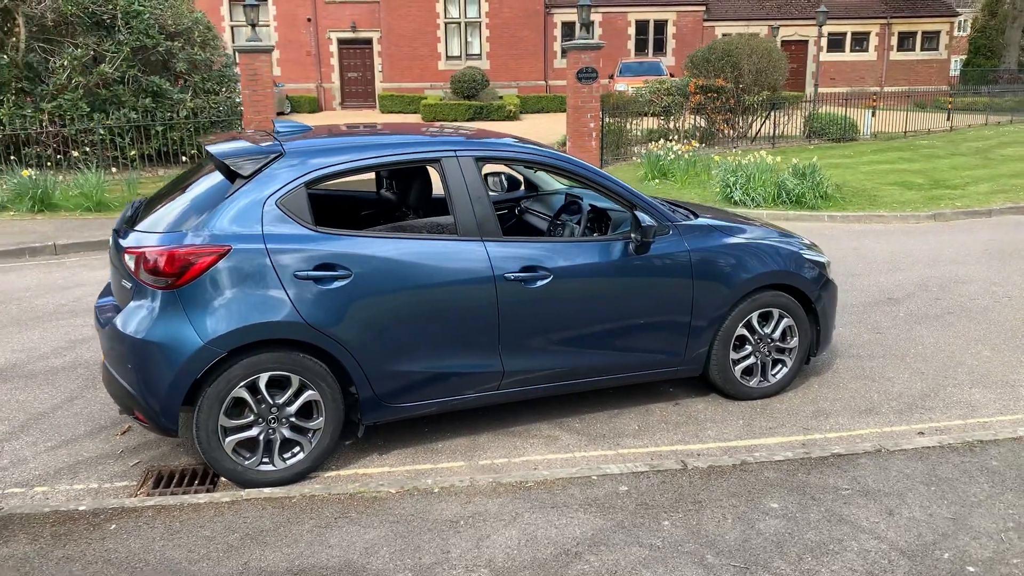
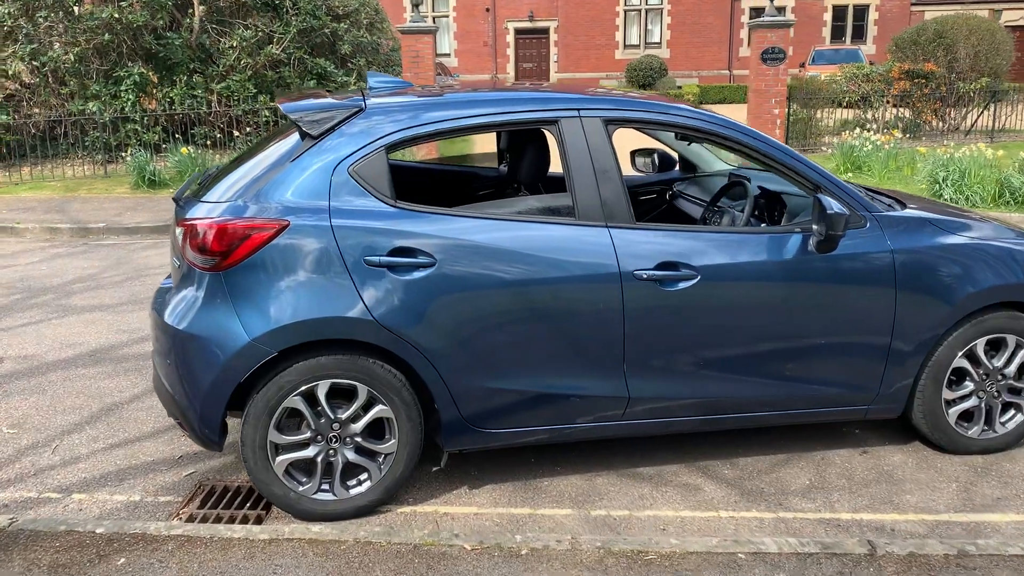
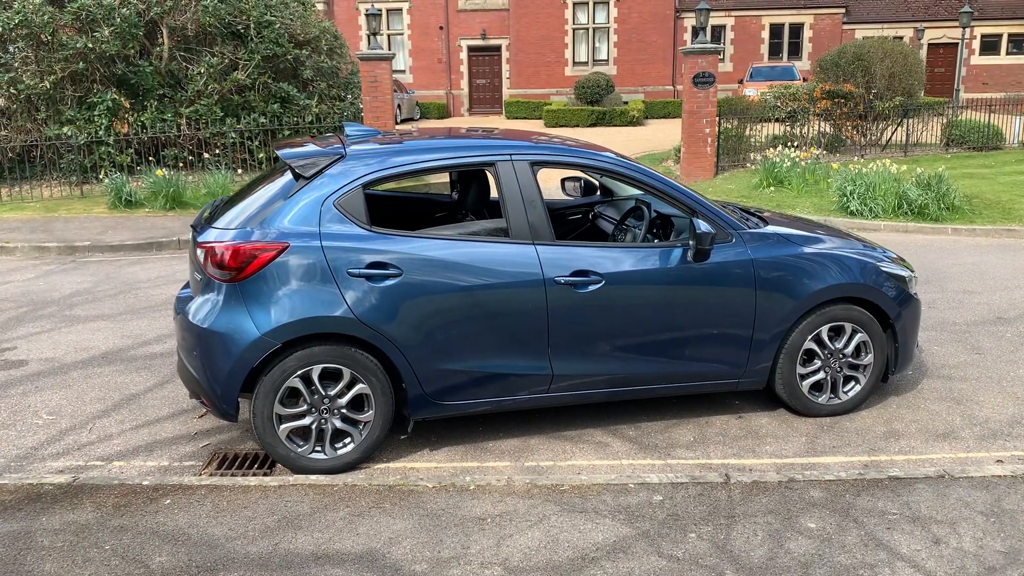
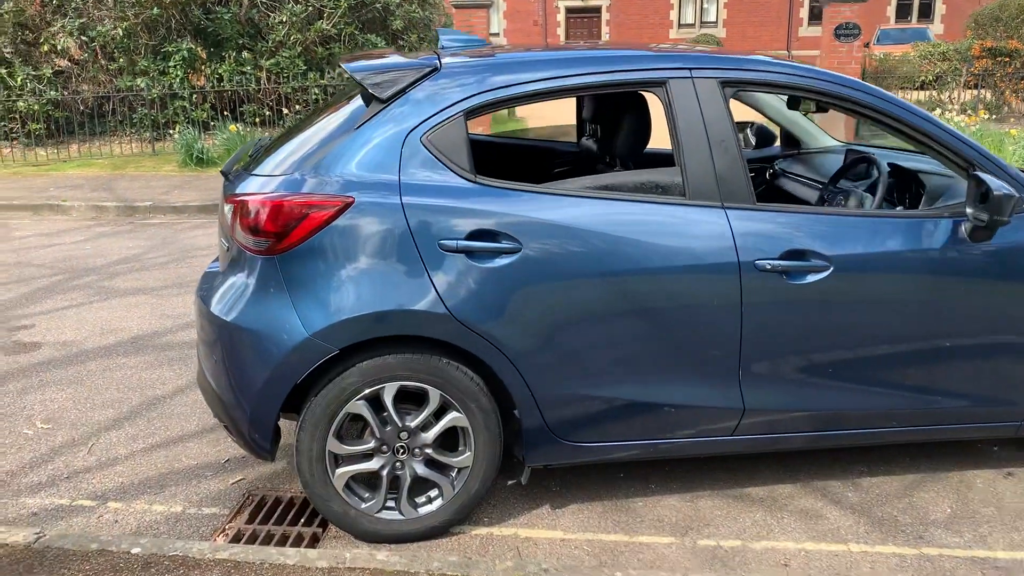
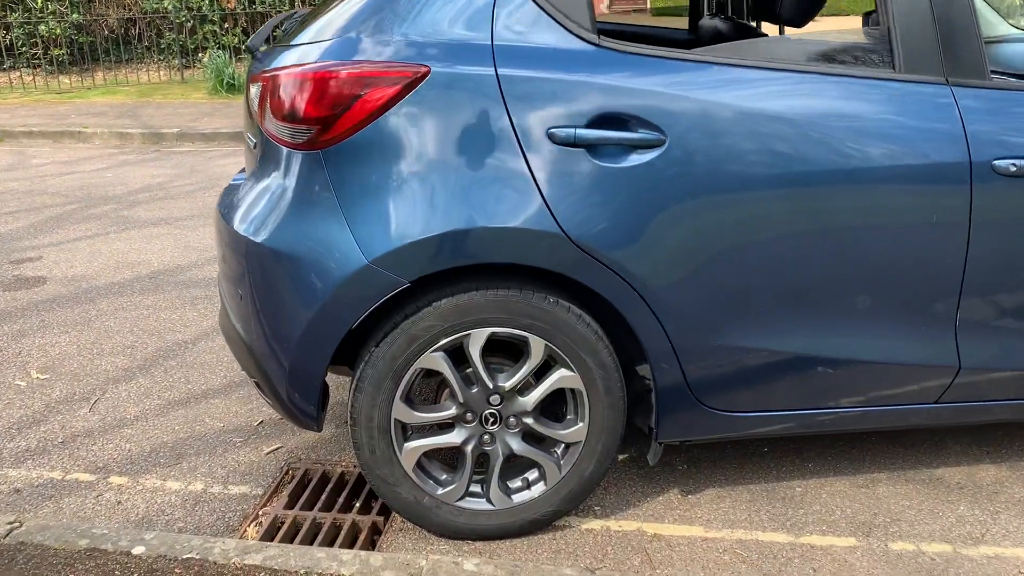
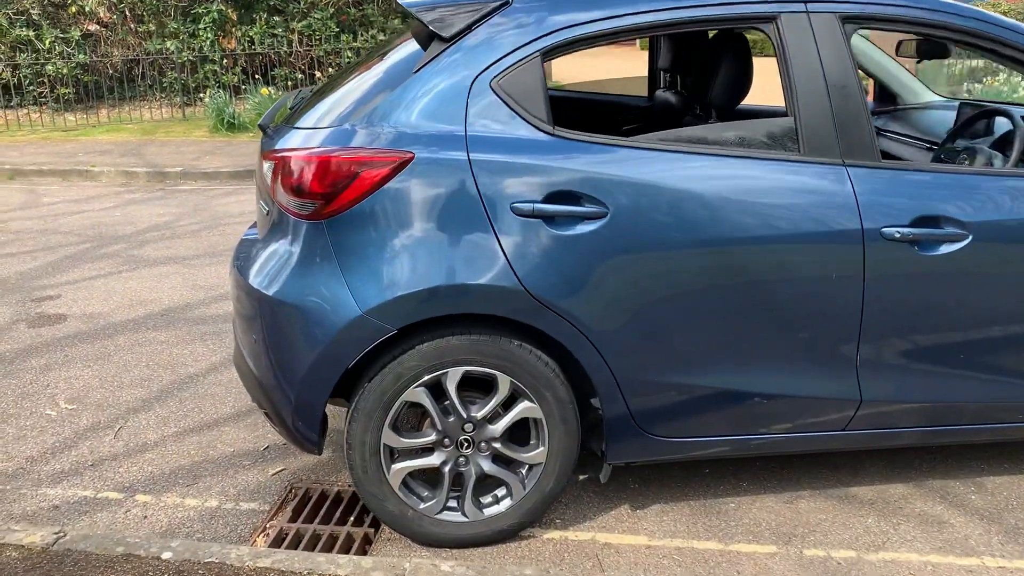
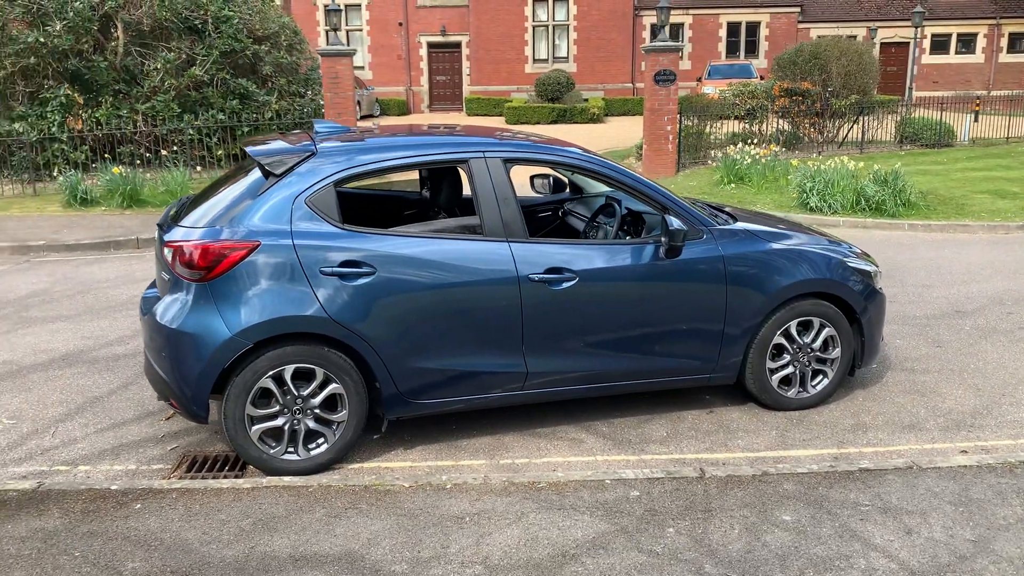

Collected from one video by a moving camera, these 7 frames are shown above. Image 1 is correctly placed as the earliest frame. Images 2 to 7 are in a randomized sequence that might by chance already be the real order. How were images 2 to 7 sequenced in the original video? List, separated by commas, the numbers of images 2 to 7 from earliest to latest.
7, 3, 2, 4, 6, 5
